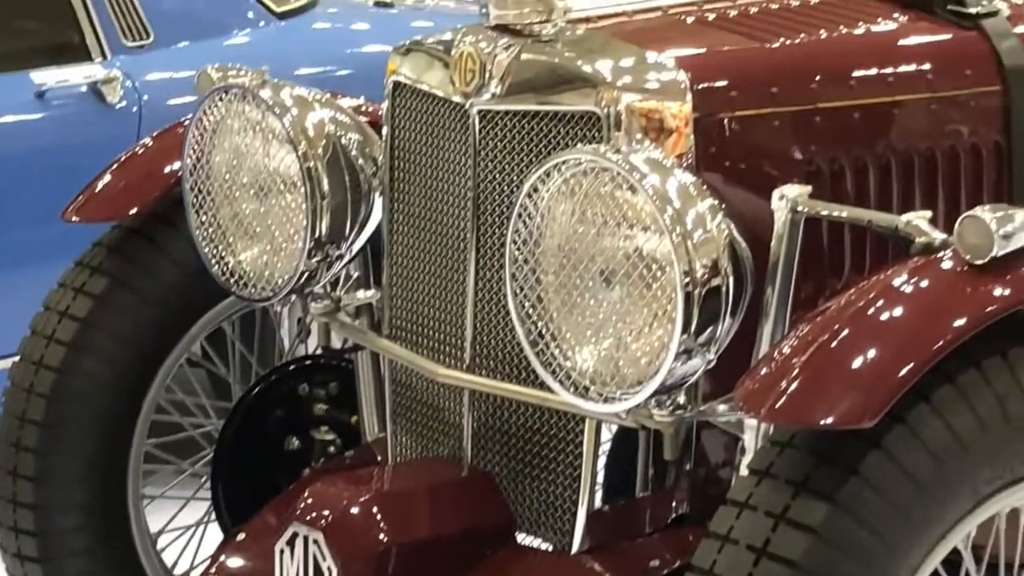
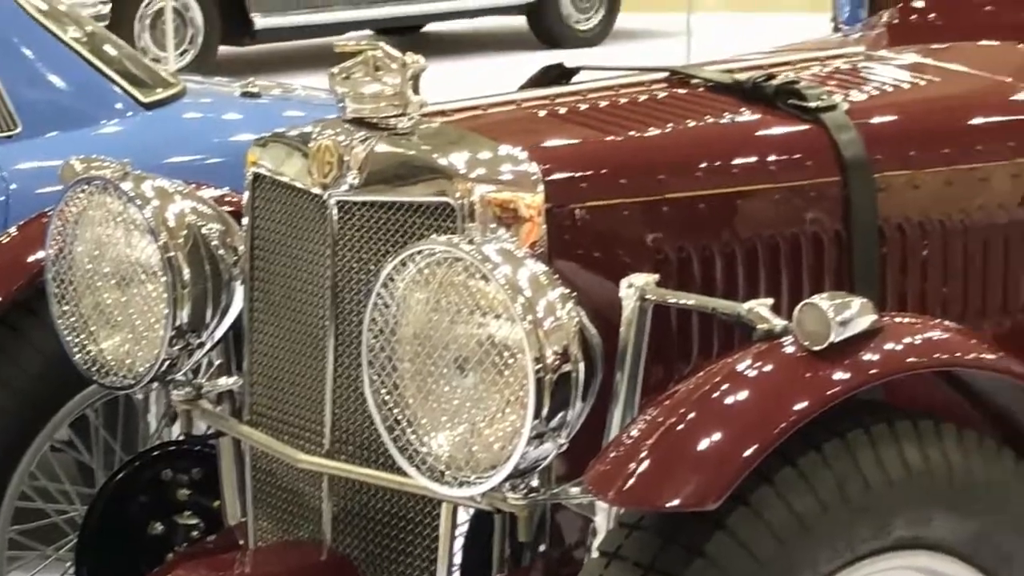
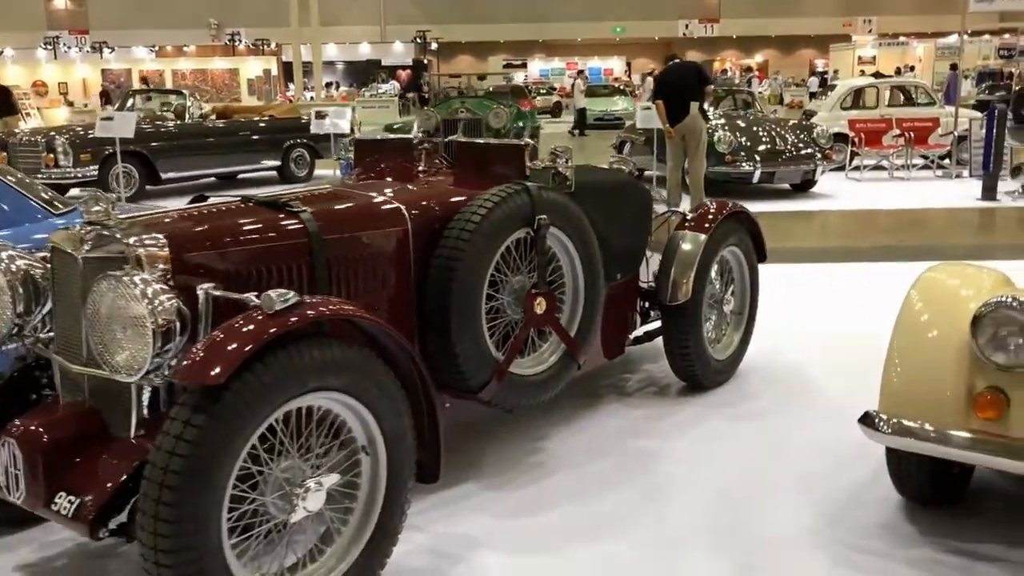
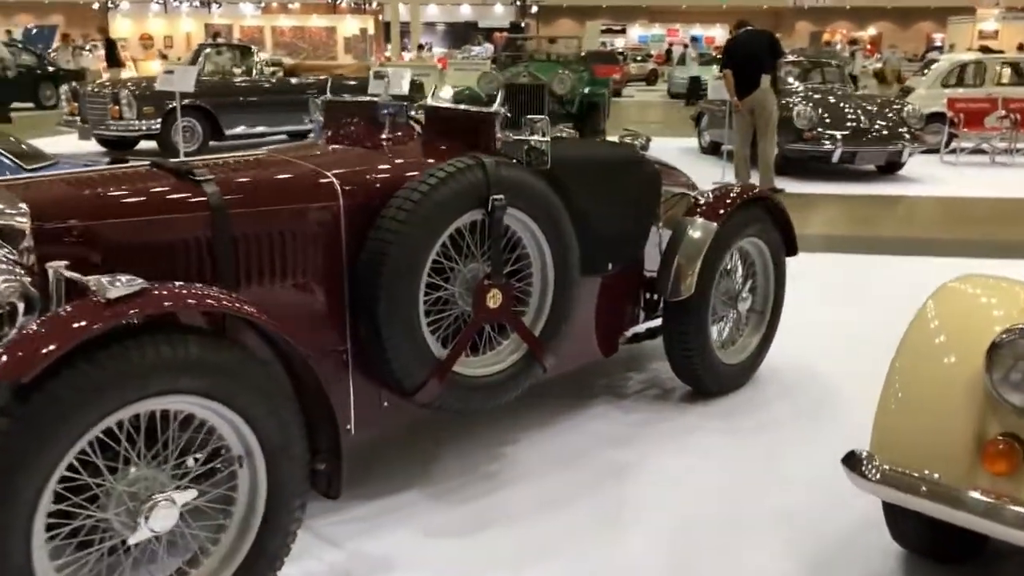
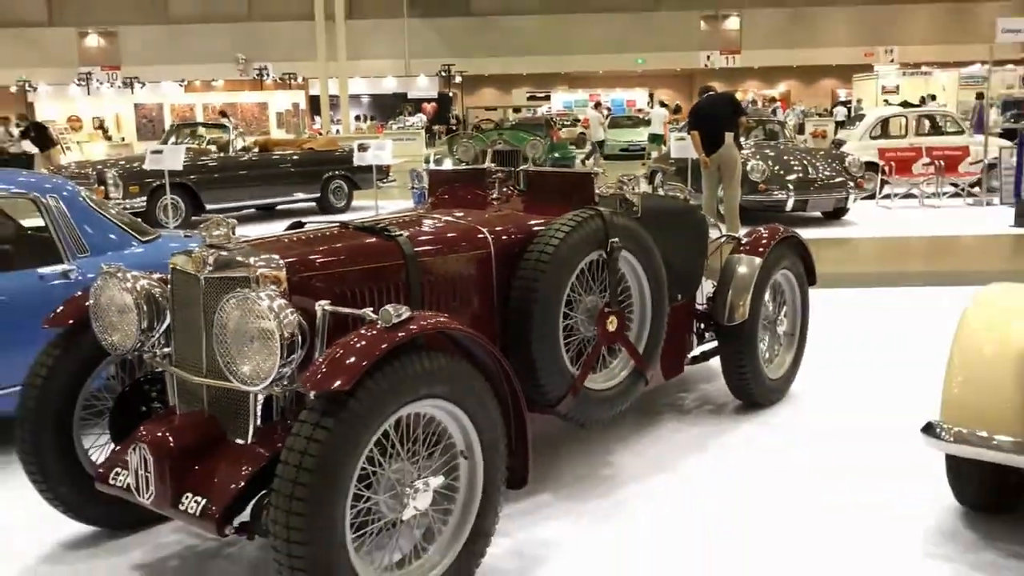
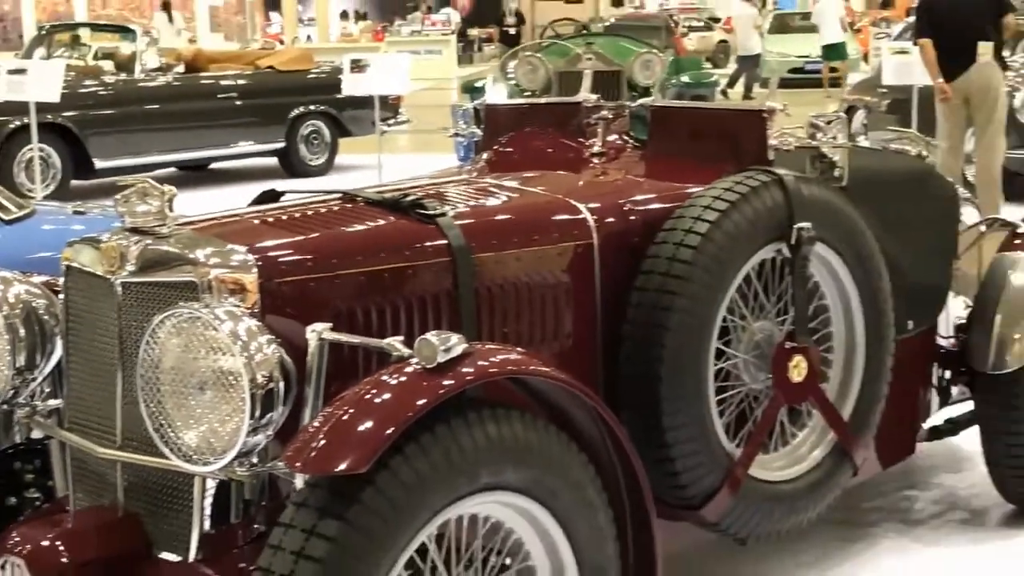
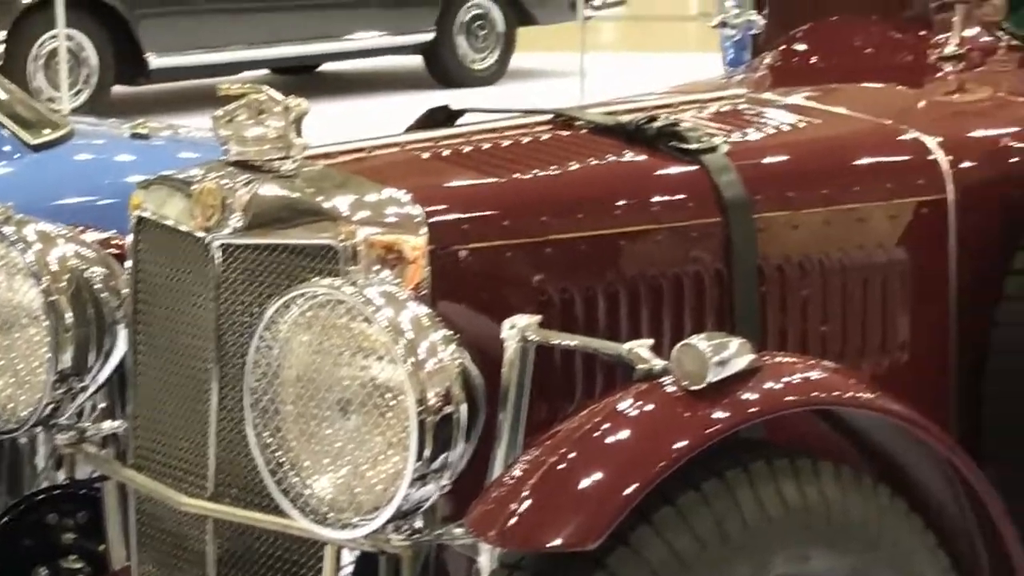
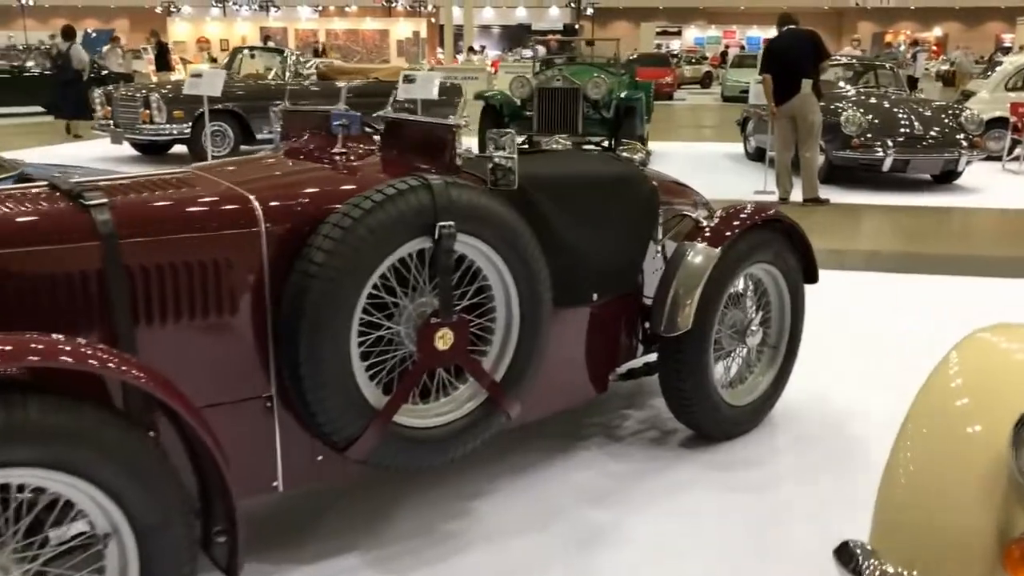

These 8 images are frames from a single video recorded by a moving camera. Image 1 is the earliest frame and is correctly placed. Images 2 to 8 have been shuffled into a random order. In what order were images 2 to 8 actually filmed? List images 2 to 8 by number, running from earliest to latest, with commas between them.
2, 7, 6, 5, 3, 4, 8
